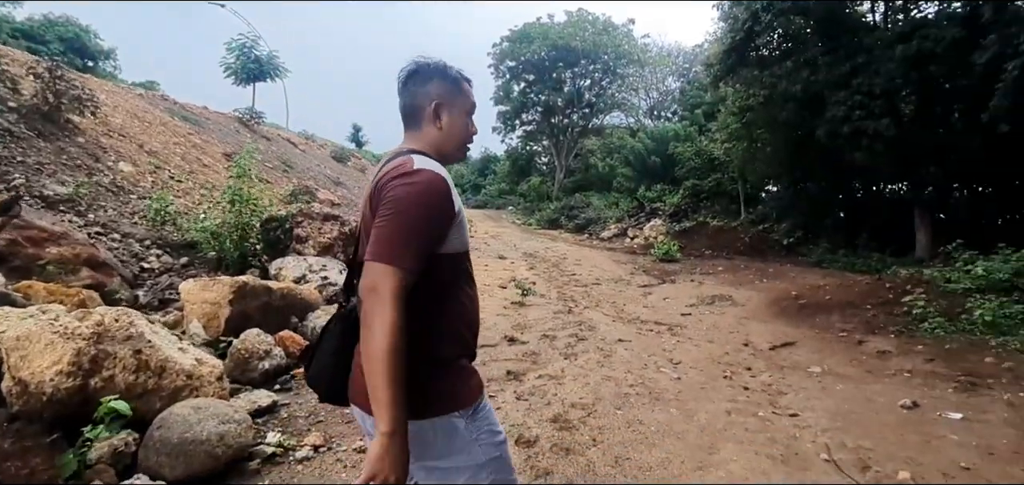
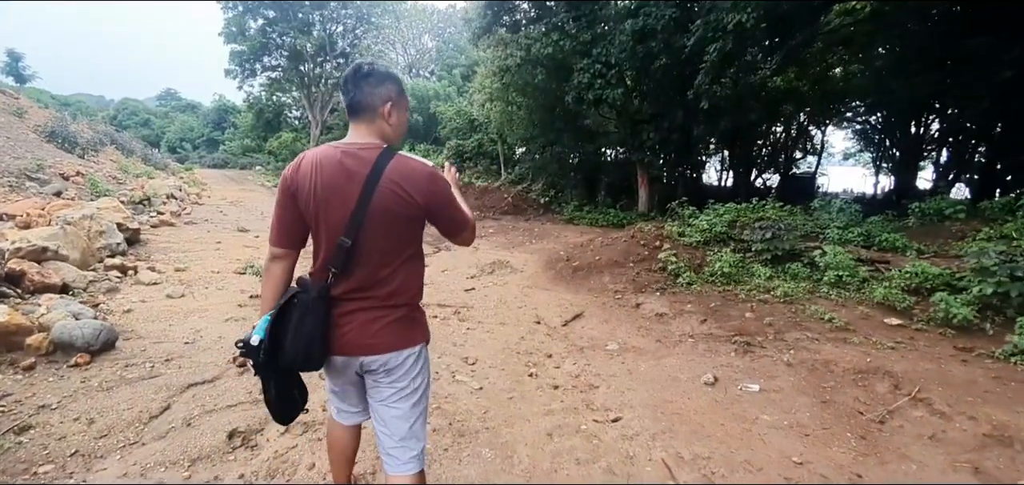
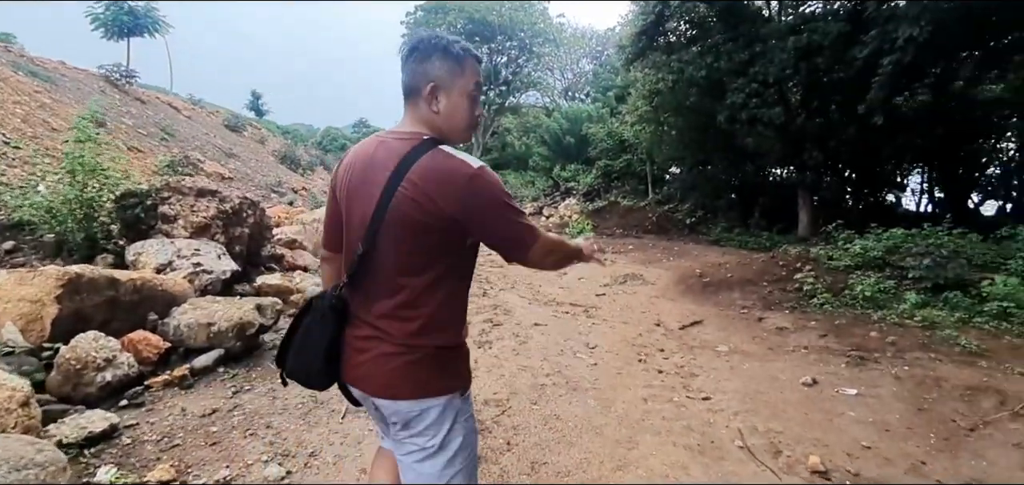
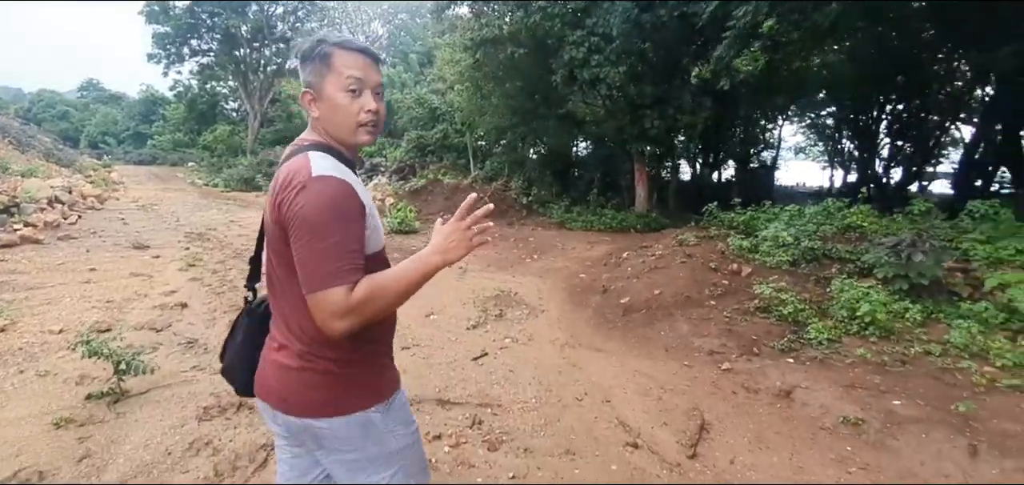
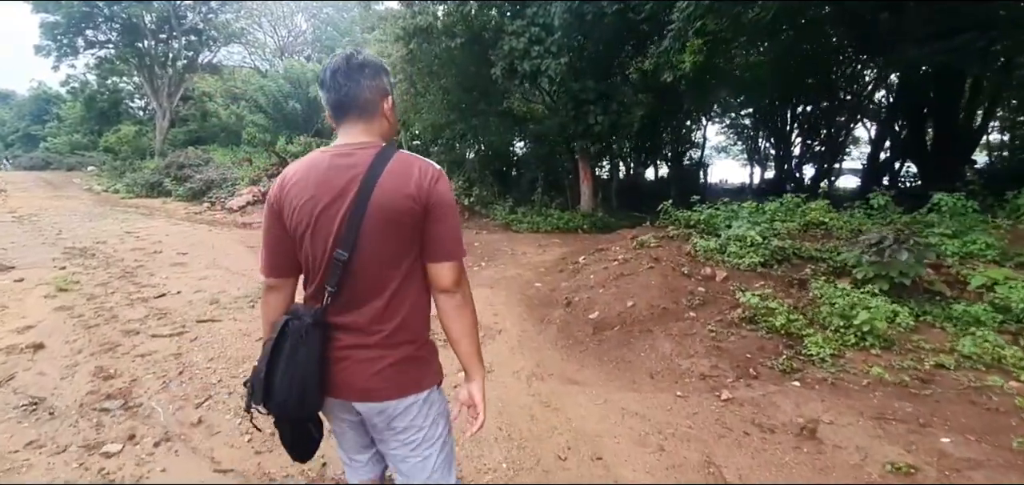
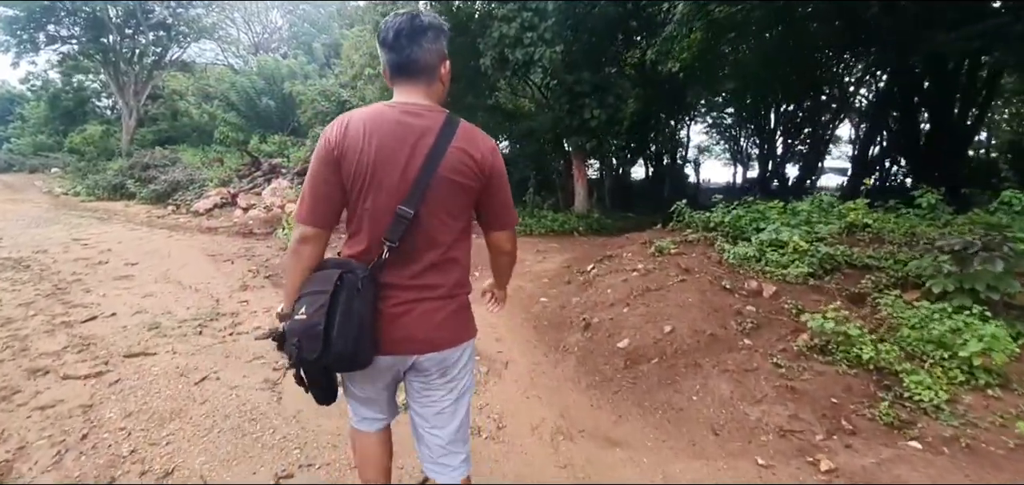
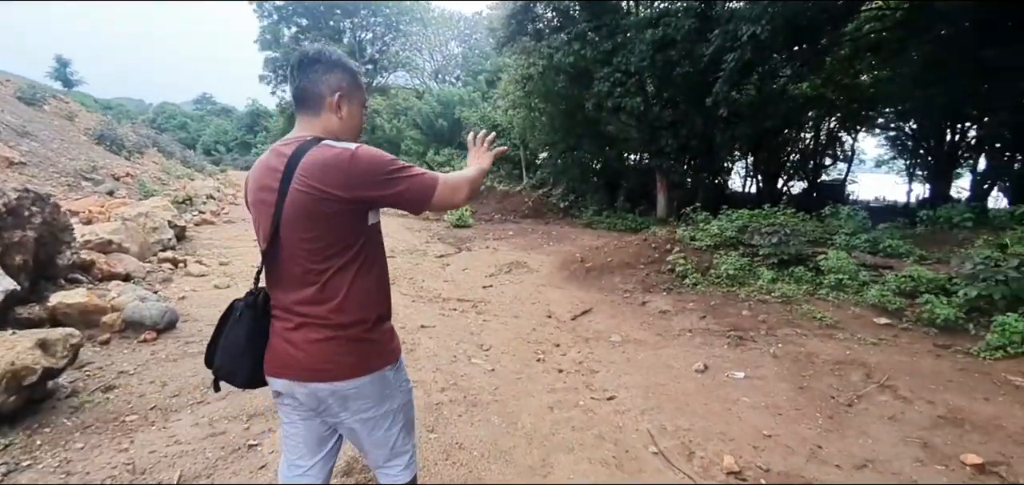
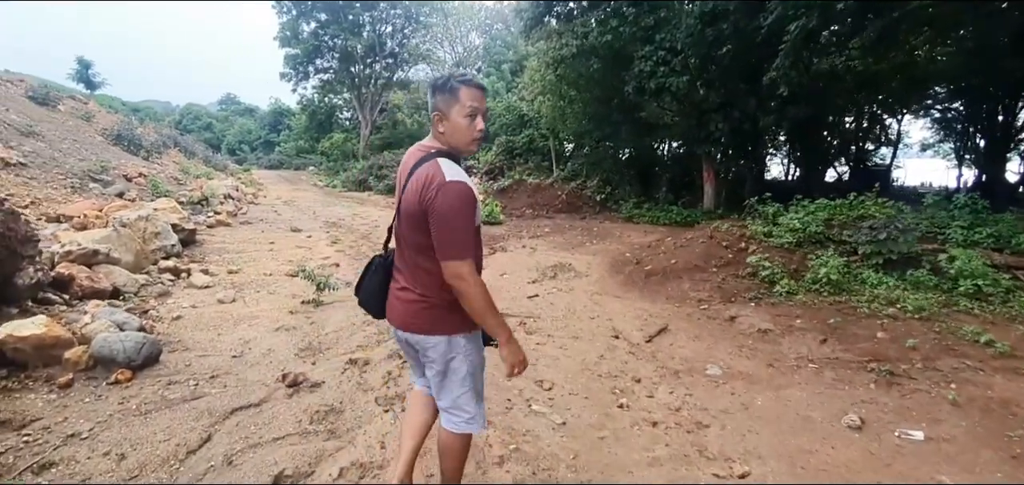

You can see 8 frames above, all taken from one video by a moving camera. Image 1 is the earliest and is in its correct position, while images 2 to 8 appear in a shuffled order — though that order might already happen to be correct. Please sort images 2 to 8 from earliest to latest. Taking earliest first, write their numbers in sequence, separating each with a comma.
3, 7, 2, 8, 4, 5, 6
